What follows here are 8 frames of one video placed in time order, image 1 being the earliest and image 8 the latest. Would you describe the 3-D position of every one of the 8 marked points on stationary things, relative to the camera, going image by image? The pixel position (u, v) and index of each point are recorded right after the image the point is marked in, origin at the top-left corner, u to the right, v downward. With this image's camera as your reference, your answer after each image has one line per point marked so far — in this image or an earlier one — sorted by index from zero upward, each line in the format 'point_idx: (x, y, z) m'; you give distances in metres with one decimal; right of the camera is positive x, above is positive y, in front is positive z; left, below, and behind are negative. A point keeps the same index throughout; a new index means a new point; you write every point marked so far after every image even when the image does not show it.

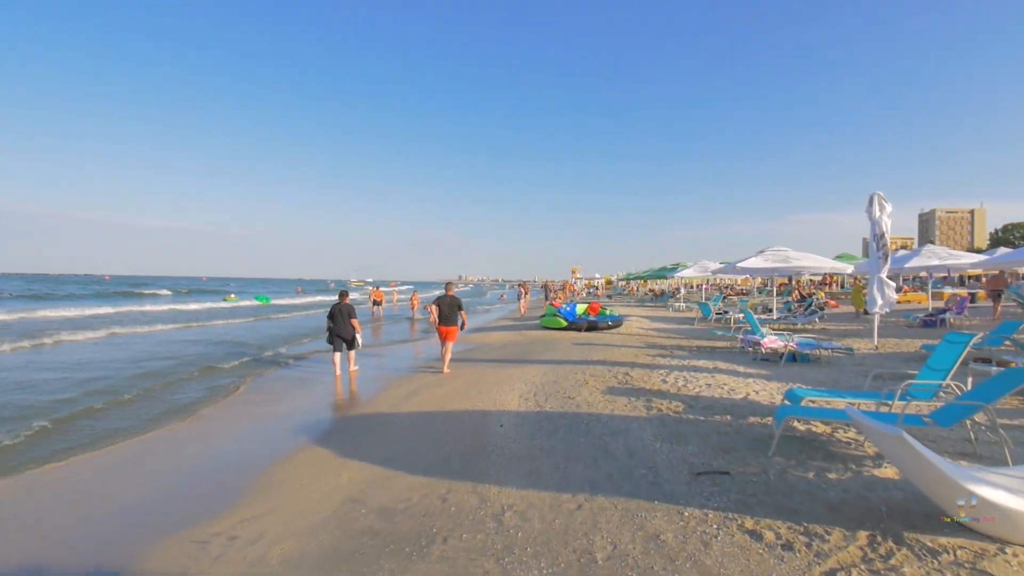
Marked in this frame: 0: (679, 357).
0: (+3.1, -1.3, +10.6) m
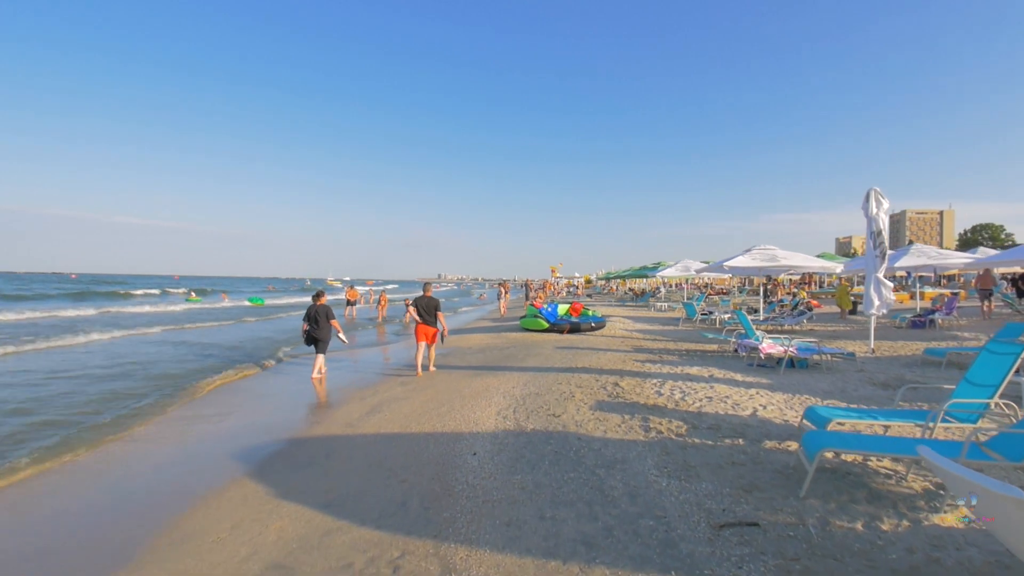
0: (+2.7, -1.3, +9.8) m
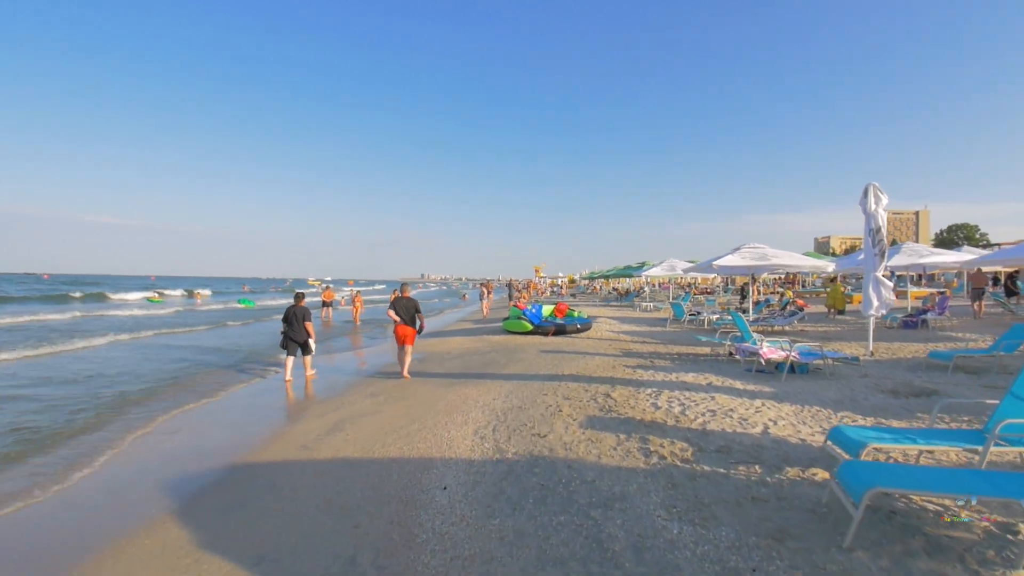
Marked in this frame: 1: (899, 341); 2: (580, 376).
0: (+2.4, -1.3, +9.1) m
1: (+9.4, -1.3, +14.0) m
2: (+1.0, -1.2, +8.1) m
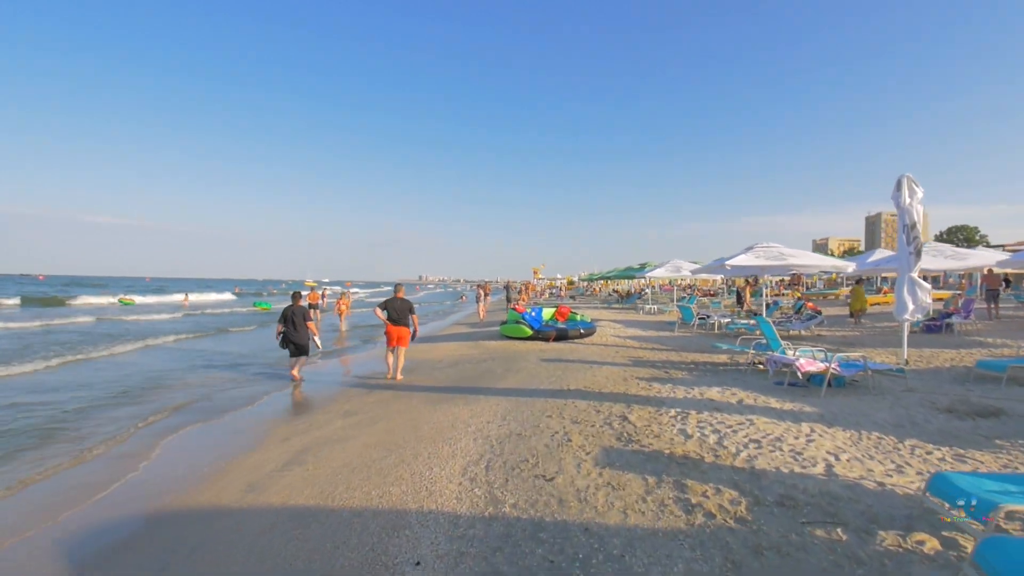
0: (+2.3, -1.3, +8.0) m
1: (+9.4, -1.3, +12.9) m
2: (+0.9, -1.3, +7.0) m
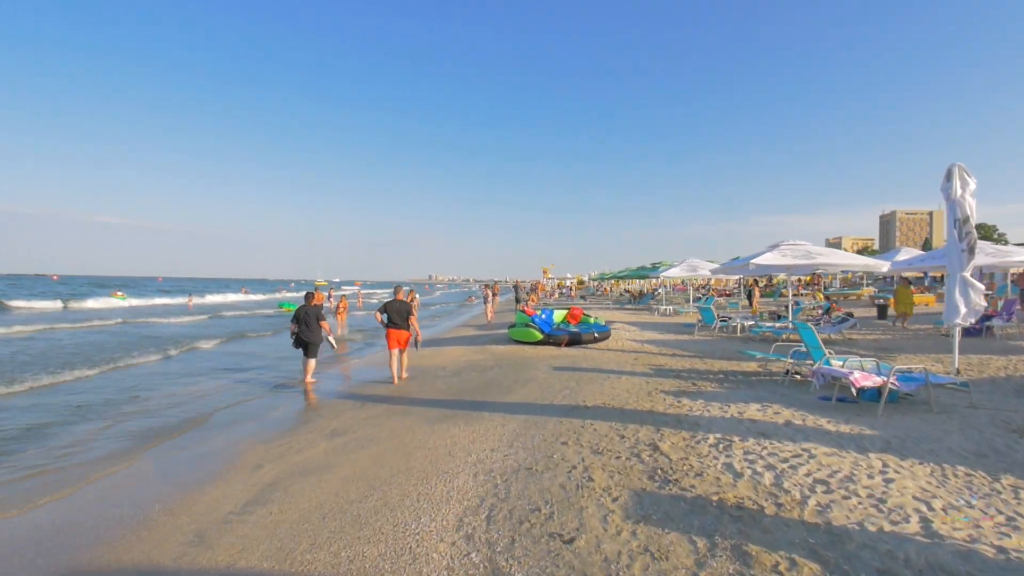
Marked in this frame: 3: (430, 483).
0: (+2.5, -1.3, +7.1) m
1: (+9.5, -1.3, +11.9) m
2: (+1.0, -1.3, +6.1) m
3: (-0.6, -1.4, +4.2) m
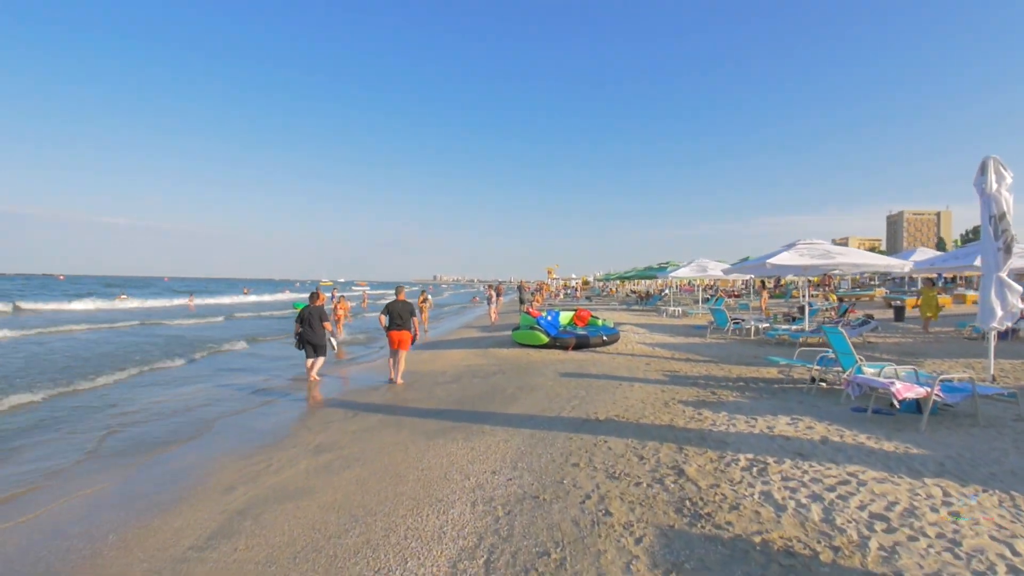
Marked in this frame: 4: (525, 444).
0: (+2.5, -1.3, +6.5) m
1: (+9.6, -1.4, +11.2) m
2: (+1.1, -1.3, +5.5) m
3: (-0.6, -1.4, +3.6) m
4: (+0.1, -1.3, +4.9) m
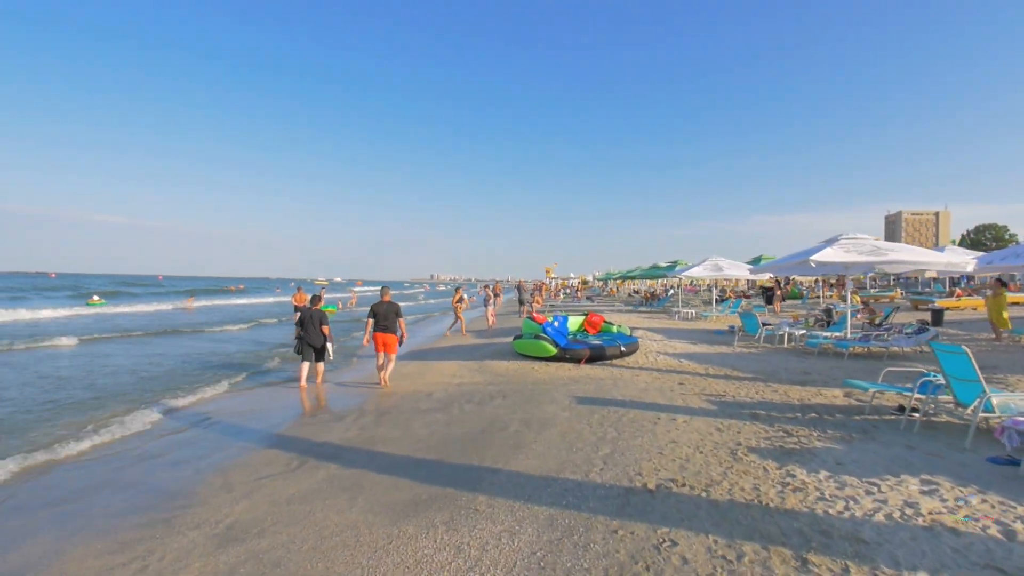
0: (+2.5, -1.4, +4.7) m
1: (+9.7, -1.4, +9.4) m
2: (+1.1, -1.3, +3.6) m
3: (-0.5, -1.5, +1.8) m
4: (+0.2, -1.4, +3.0) m
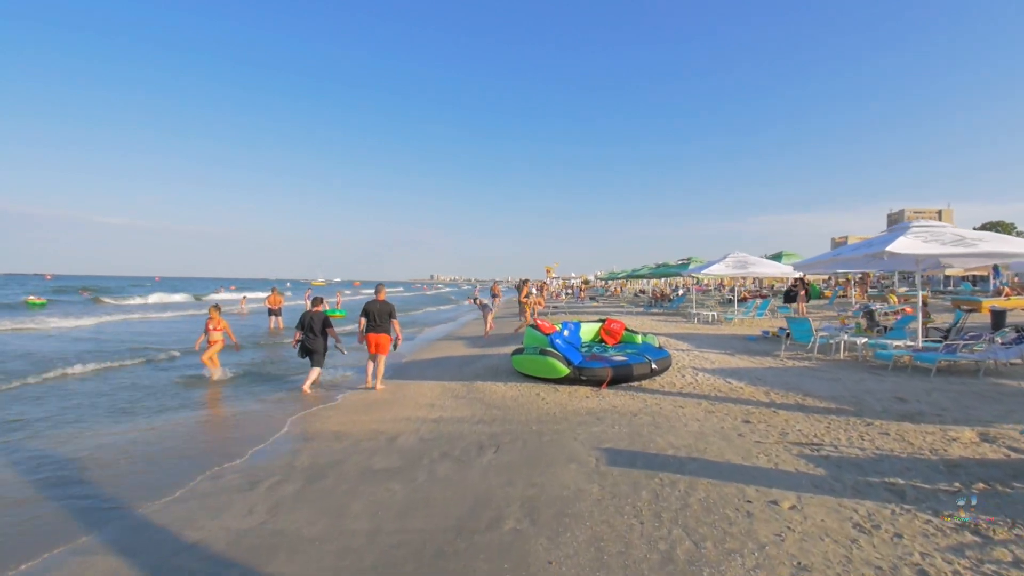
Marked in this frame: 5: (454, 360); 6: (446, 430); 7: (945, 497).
0: (+2.5, -1.4, +2.4) m
1: (+9.6, -1.4, +7.2) m
2: (+1.1, -1.3, +1.4) m
3: (-0.5, -1.5, -0.5) m
4: (+0.2, -1.4, +0.8) m
5: (-1.1, -1.4, +10.9) m
6: (-0.6, -1.4, +5.6) m
7: (+2.8, -1.3, +3.7) m
